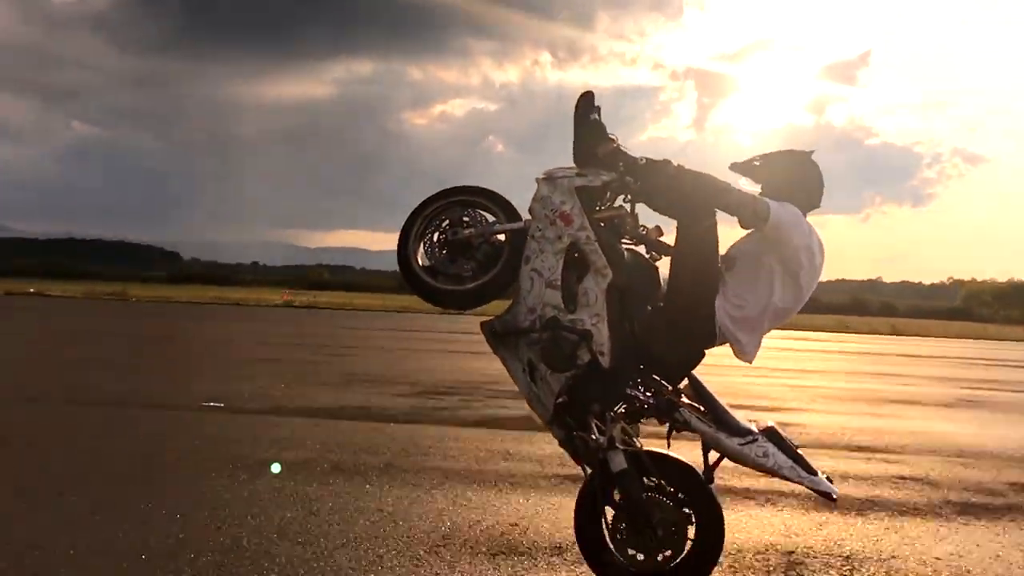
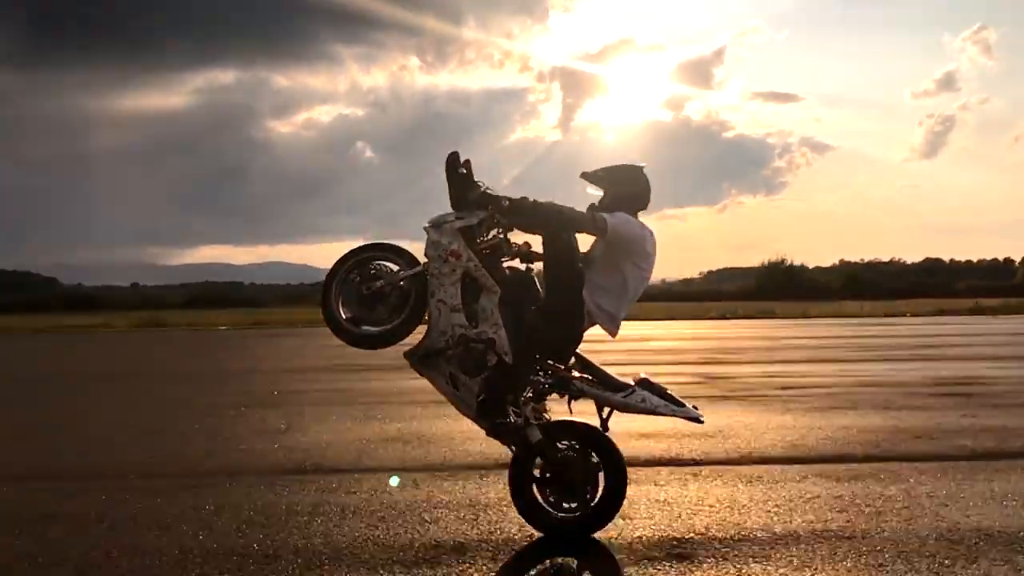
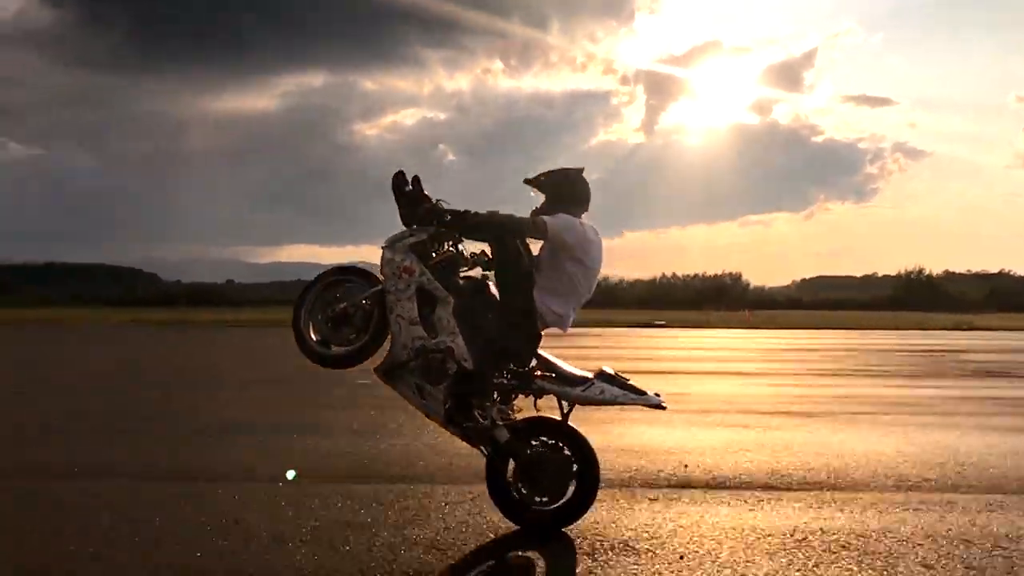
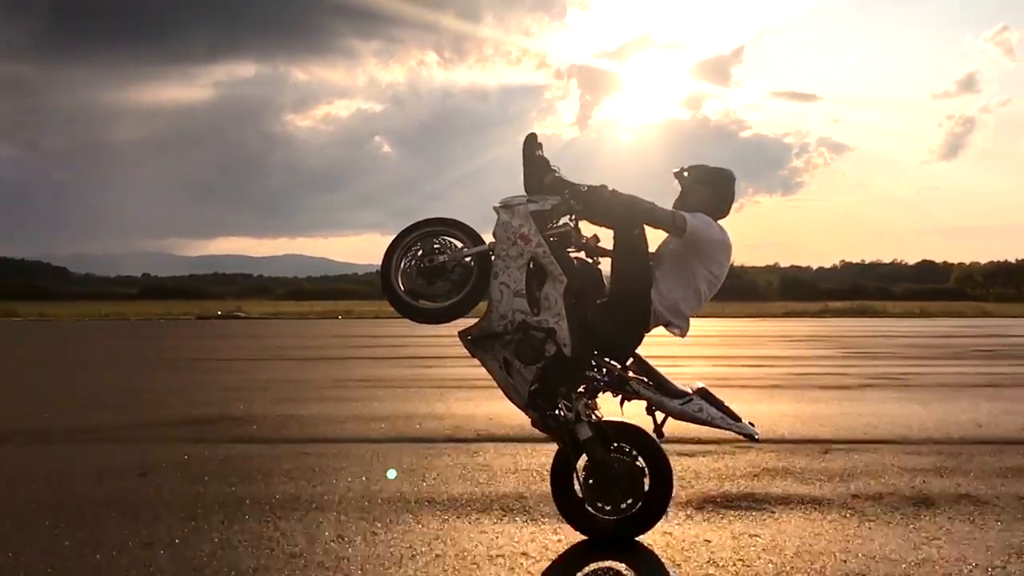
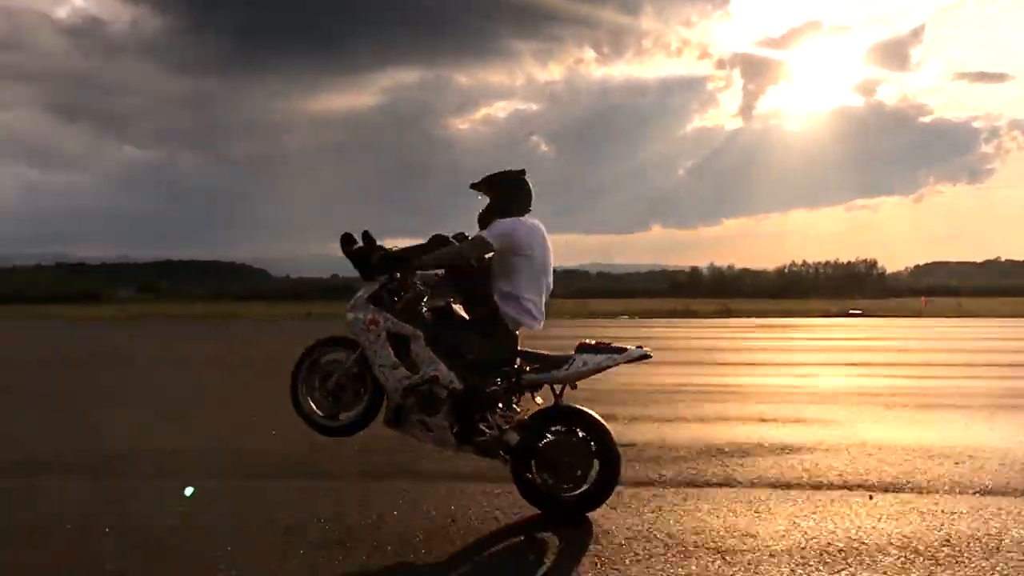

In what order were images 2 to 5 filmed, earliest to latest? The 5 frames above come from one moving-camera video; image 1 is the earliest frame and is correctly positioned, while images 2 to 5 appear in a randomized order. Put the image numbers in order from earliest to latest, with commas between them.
4, 2, 3, 5
